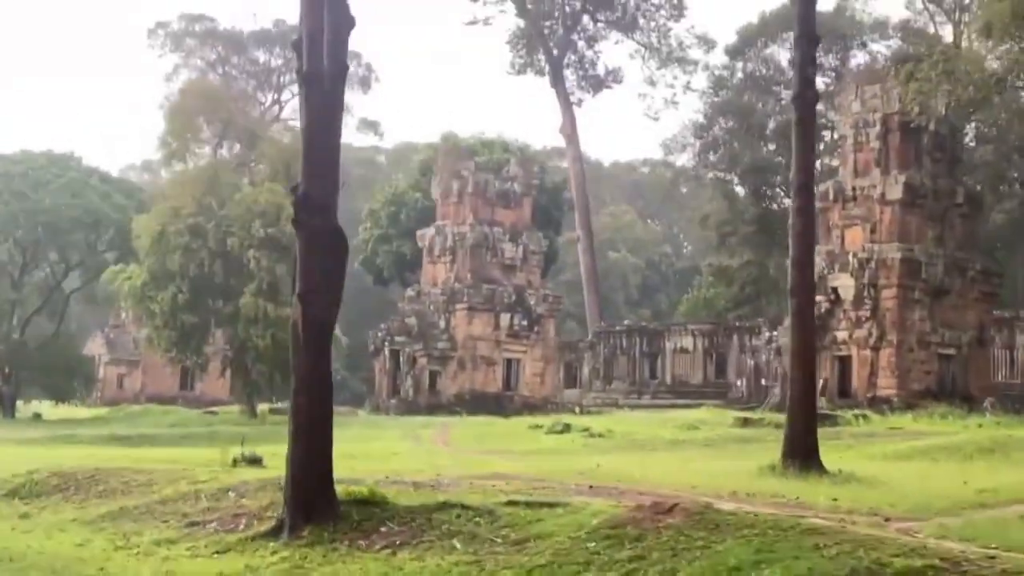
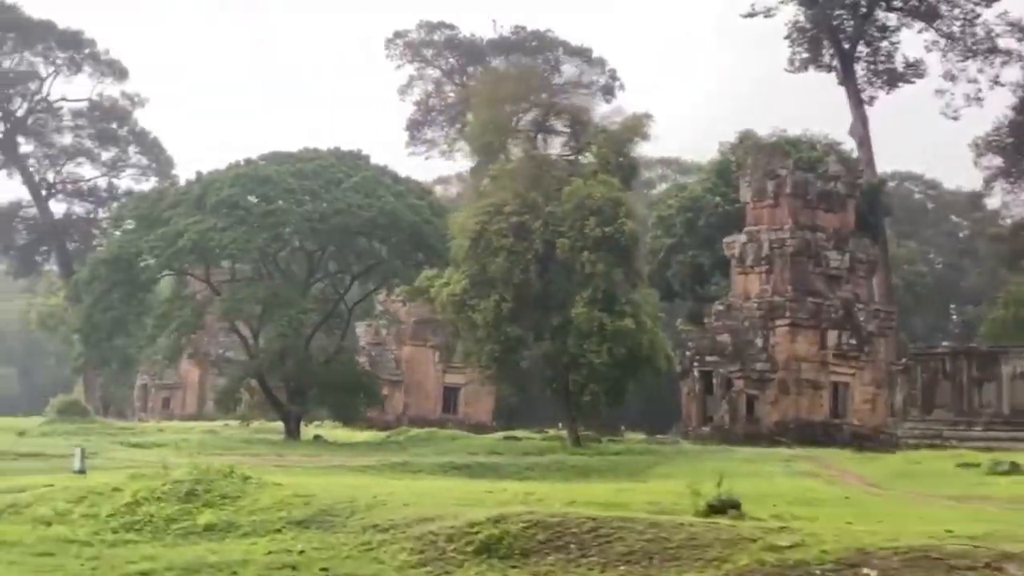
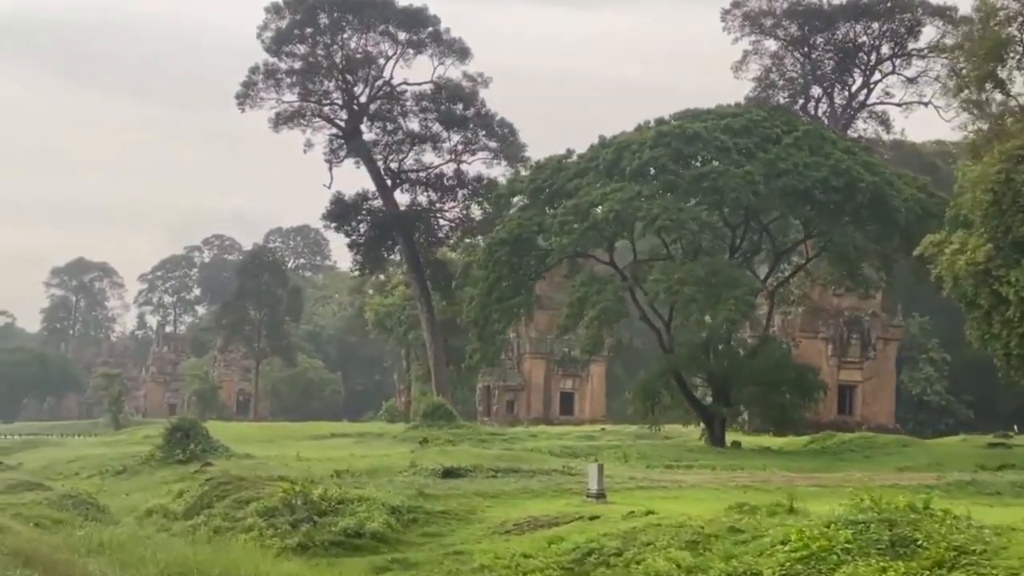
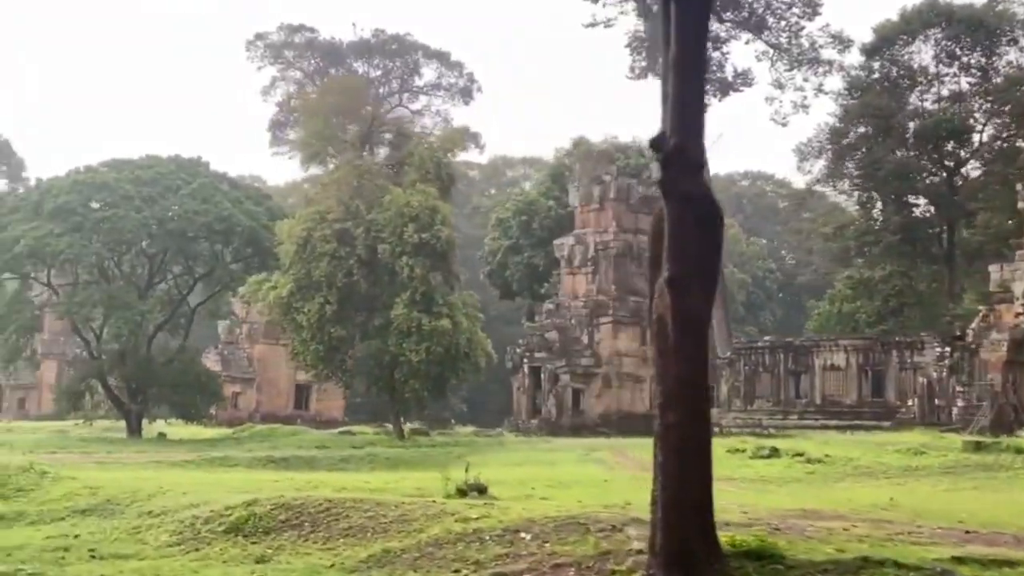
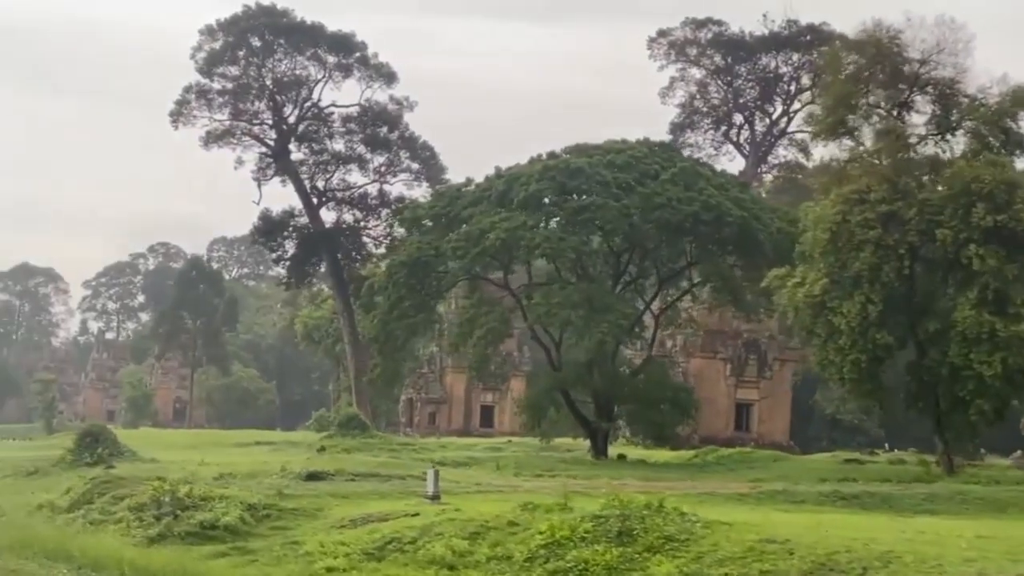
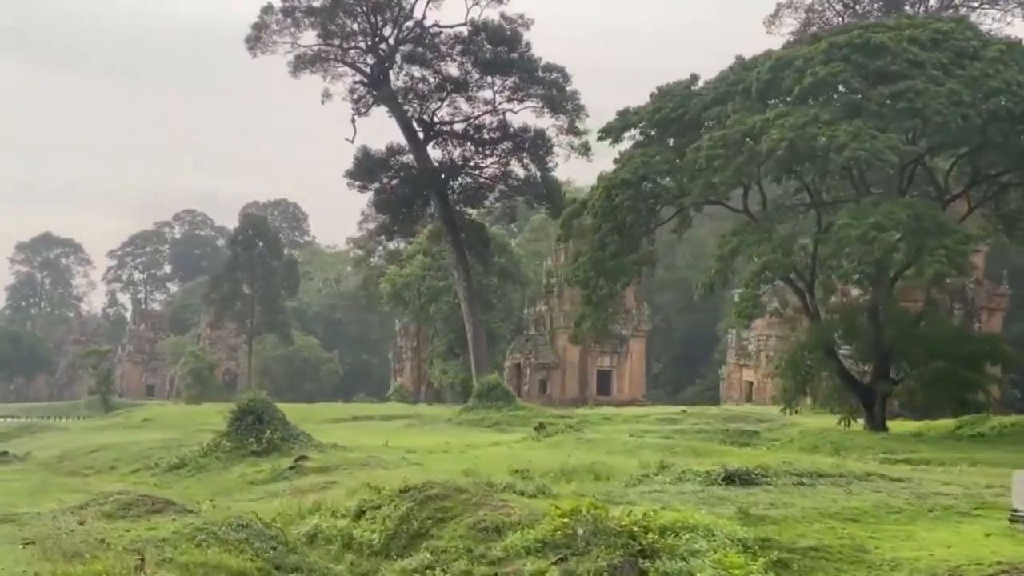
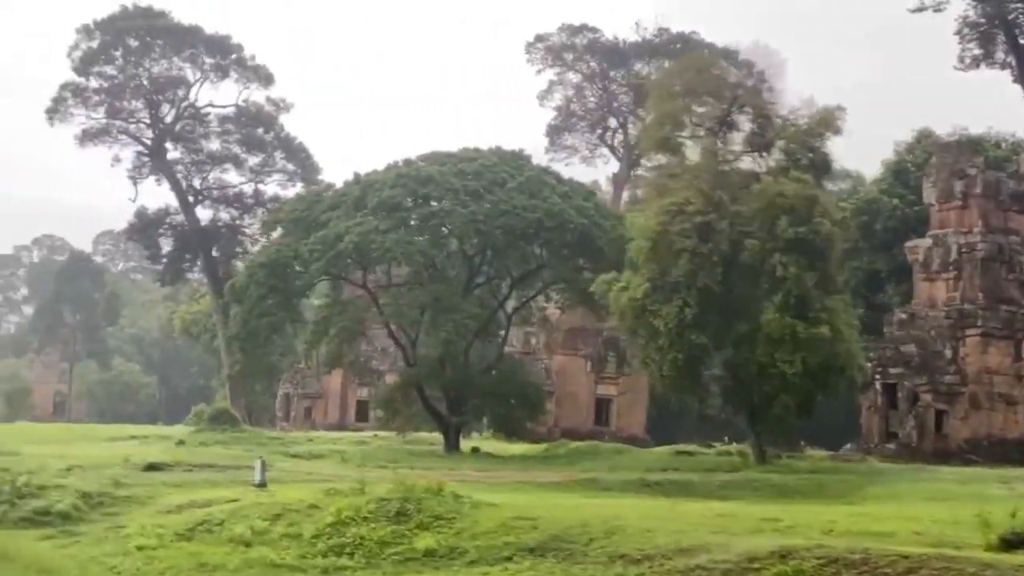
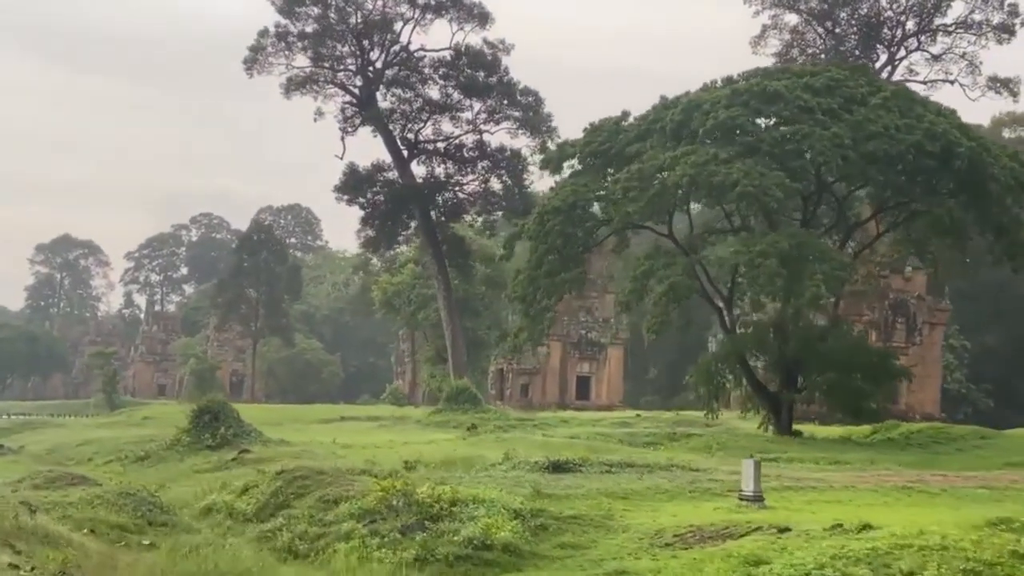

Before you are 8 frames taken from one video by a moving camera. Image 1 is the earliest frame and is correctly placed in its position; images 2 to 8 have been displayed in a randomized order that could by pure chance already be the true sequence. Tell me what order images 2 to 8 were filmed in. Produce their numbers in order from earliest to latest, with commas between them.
4, 2, 7, 5, 3, 8, 6
